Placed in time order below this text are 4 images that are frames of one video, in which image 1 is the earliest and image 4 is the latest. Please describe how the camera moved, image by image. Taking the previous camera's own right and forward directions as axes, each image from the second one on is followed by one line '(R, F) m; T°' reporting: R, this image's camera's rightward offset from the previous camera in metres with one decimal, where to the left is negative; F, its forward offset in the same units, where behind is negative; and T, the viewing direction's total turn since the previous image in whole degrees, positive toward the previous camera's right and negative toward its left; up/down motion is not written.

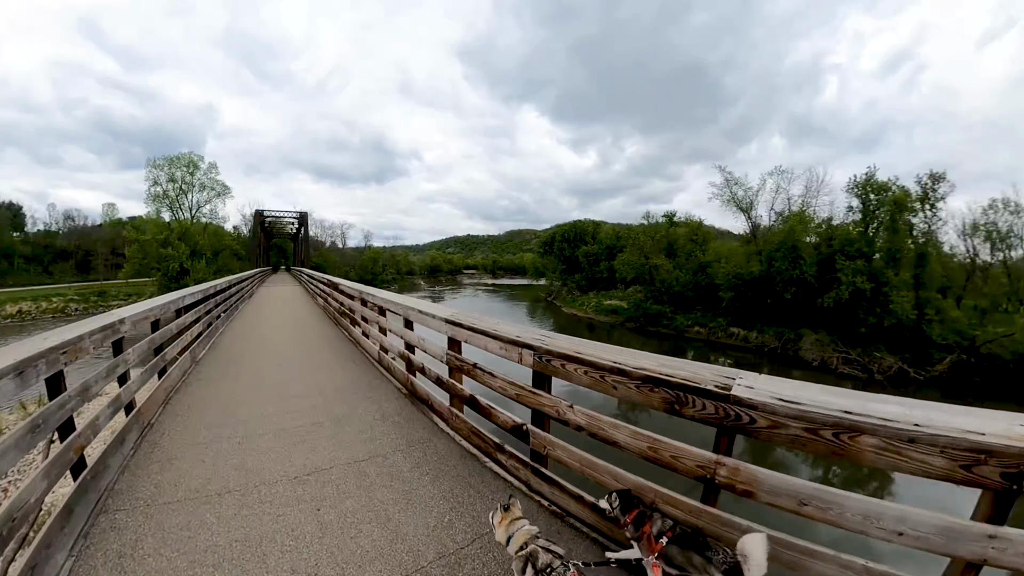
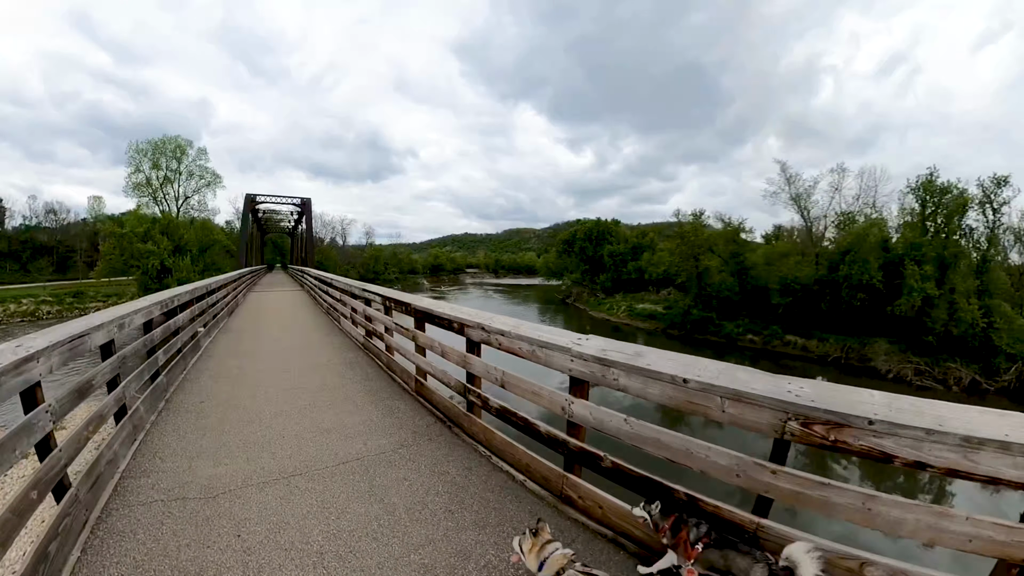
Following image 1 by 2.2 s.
(-0.4, +0.6) m; +1°
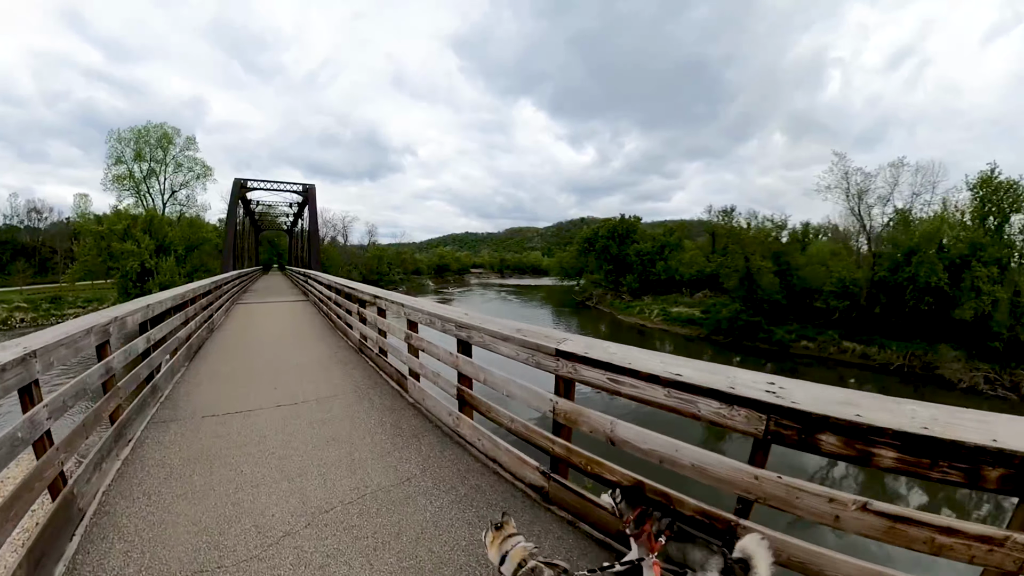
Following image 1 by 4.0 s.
(-0.3, +0.5) m; 0°
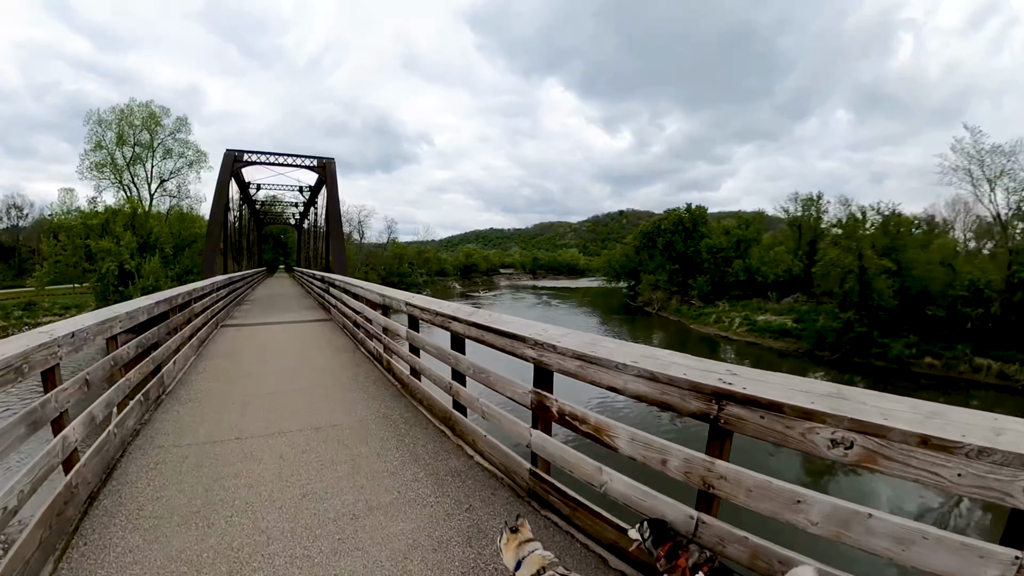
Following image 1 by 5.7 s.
(-0.7, +0.8) m; 0°
